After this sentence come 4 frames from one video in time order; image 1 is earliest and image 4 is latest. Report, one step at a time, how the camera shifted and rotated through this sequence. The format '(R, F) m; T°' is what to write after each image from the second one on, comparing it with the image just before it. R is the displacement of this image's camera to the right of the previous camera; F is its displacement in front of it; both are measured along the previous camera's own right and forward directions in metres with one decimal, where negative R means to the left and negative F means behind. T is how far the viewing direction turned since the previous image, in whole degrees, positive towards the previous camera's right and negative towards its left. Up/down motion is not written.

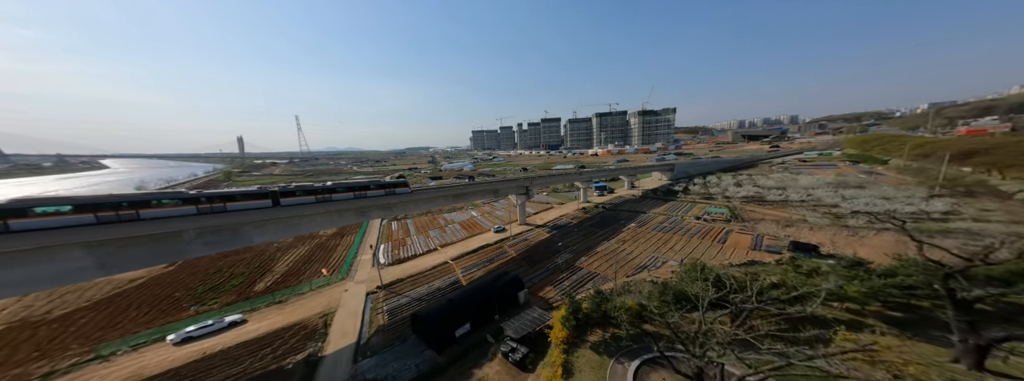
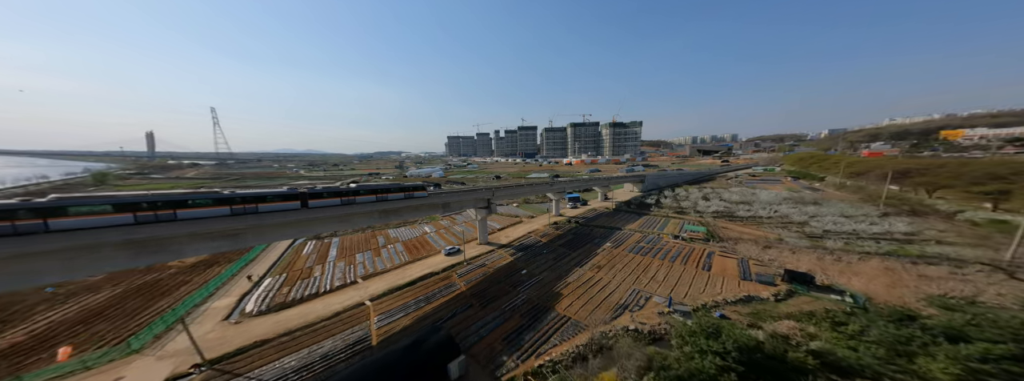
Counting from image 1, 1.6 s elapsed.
(+1.4, +3.7) m; +6°
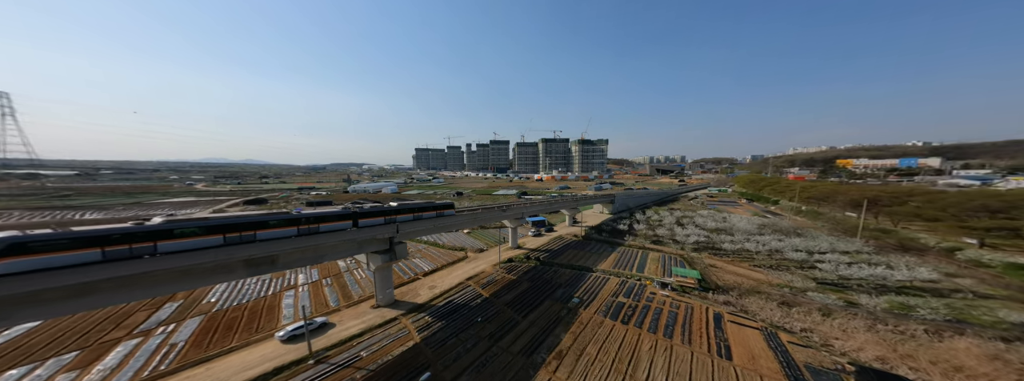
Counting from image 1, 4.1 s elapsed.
(+2.9, +6.9) m; +6°
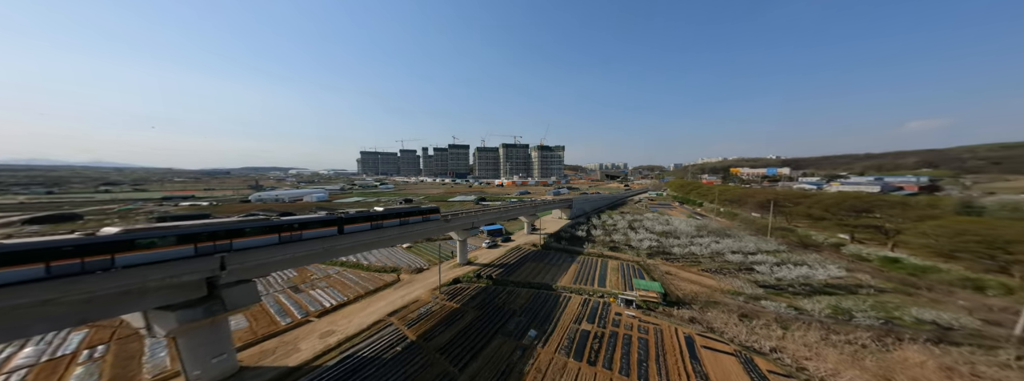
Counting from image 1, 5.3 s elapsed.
(+0.6, +3.3) m; +10°
